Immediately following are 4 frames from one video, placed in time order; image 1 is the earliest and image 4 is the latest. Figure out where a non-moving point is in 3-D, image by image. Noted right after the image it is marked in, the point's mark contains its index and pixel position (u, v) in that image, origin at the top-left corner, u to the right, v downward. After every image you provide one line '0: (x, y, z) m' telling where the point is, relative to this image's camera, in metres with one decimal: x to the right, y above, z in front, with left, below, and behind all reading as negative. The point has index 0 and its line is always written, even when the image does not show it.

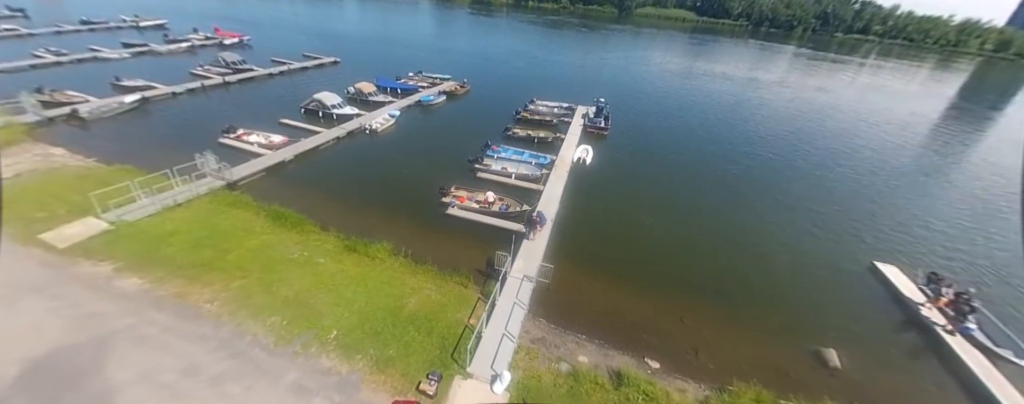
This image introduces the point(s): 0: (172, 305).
0: (-12.7, -3.9, +12.9) m
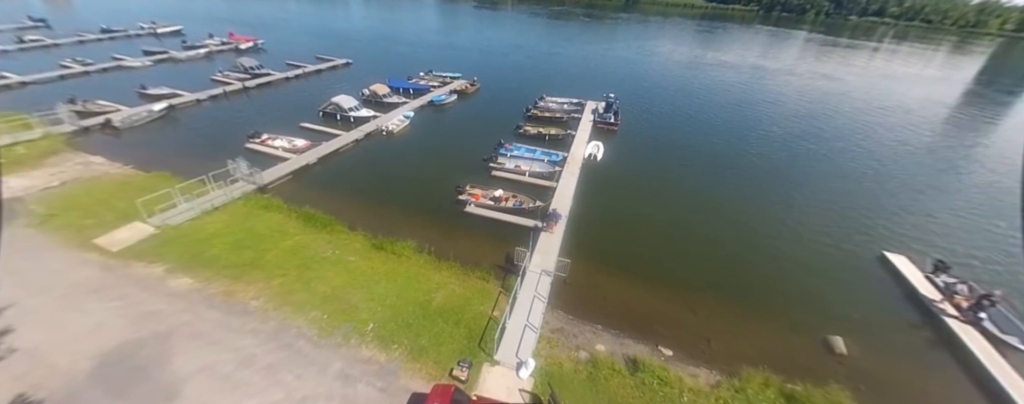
0: (-11.8, -4.1, +14.1) m
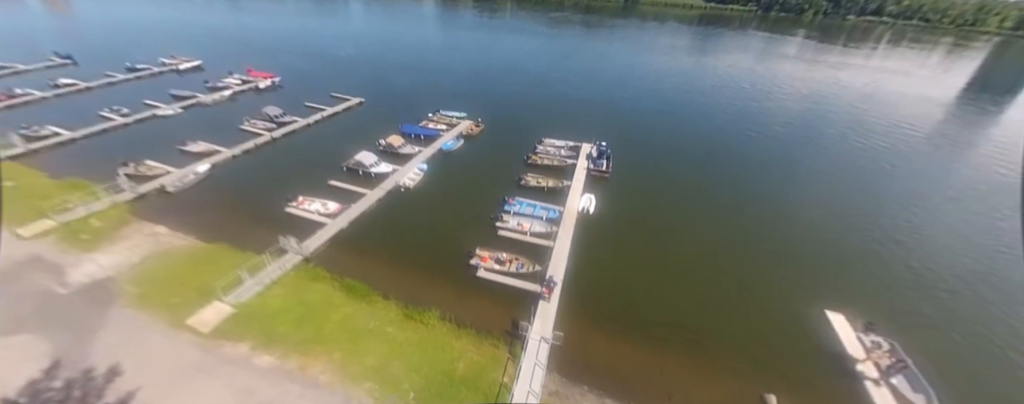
0: (-11.5, -9.4, +18.5) m
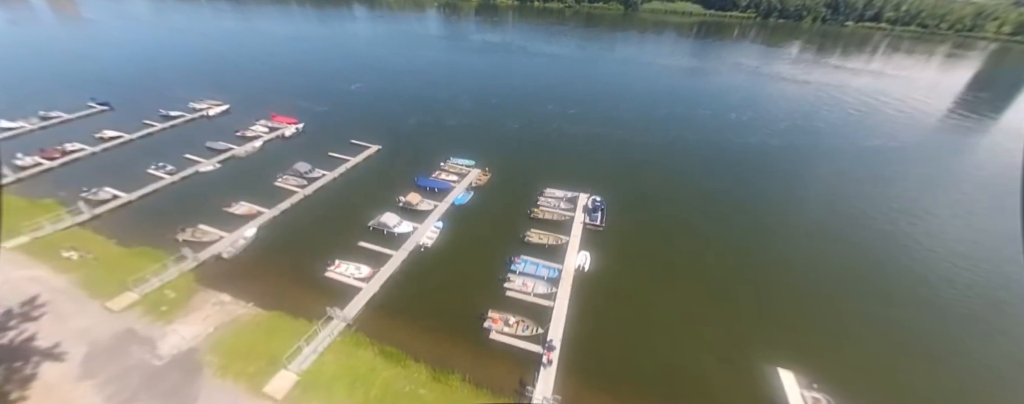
0: (-10.9, -16.4, +24.0) m
